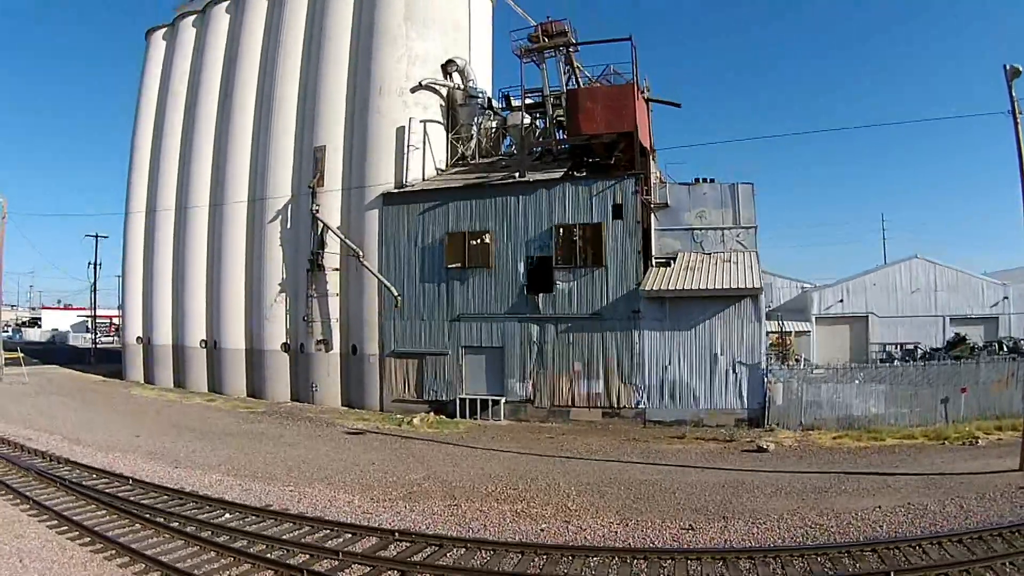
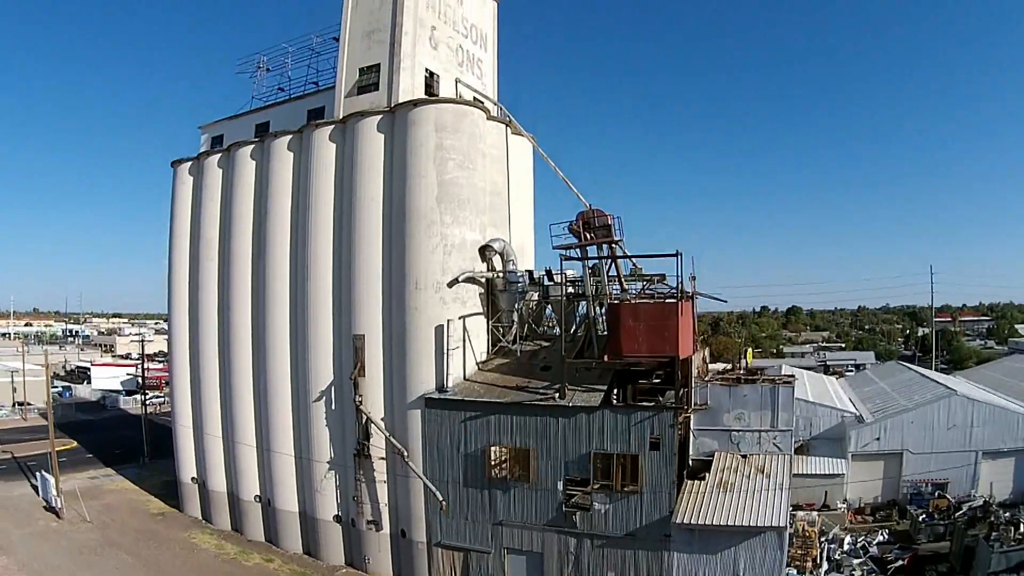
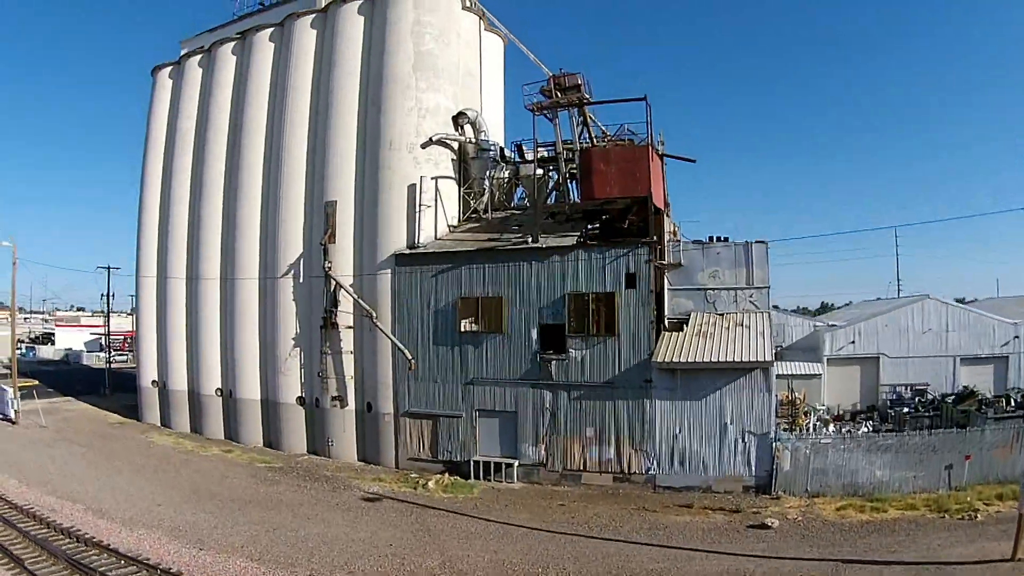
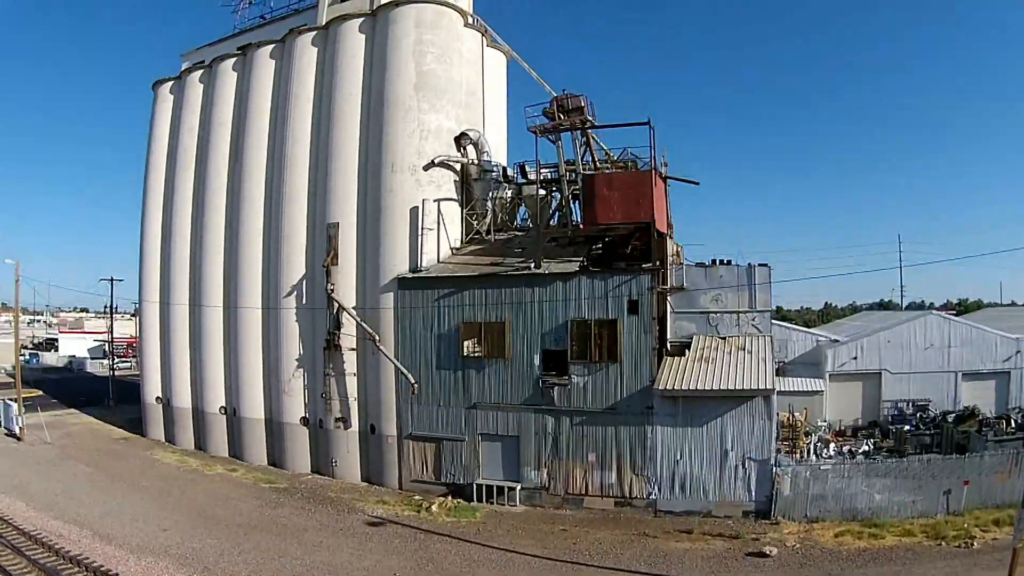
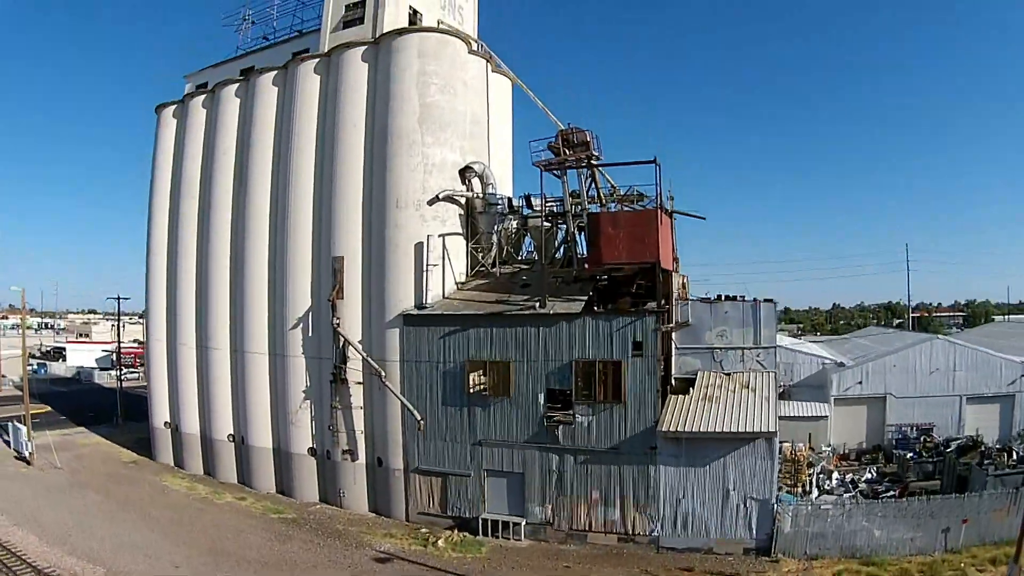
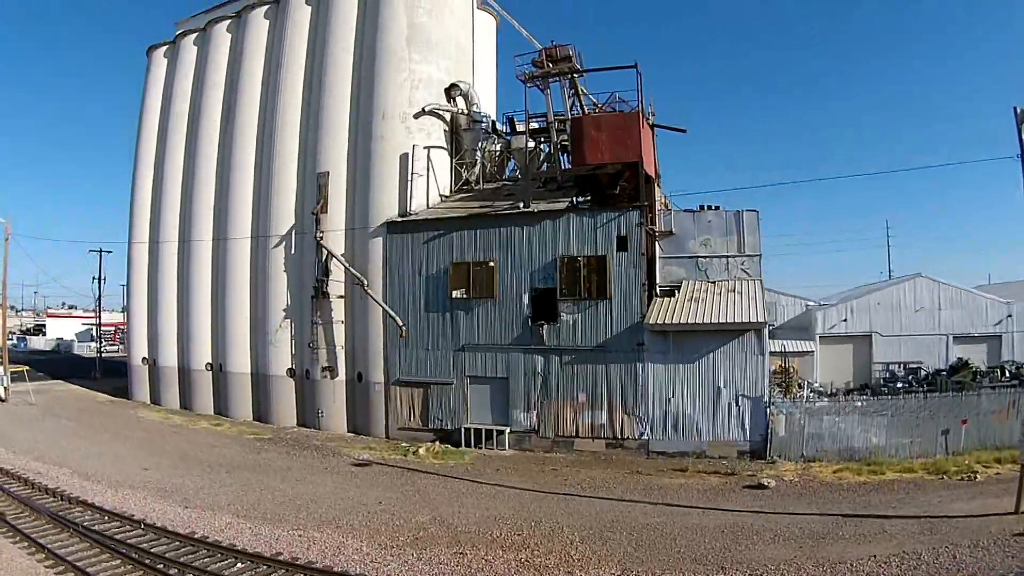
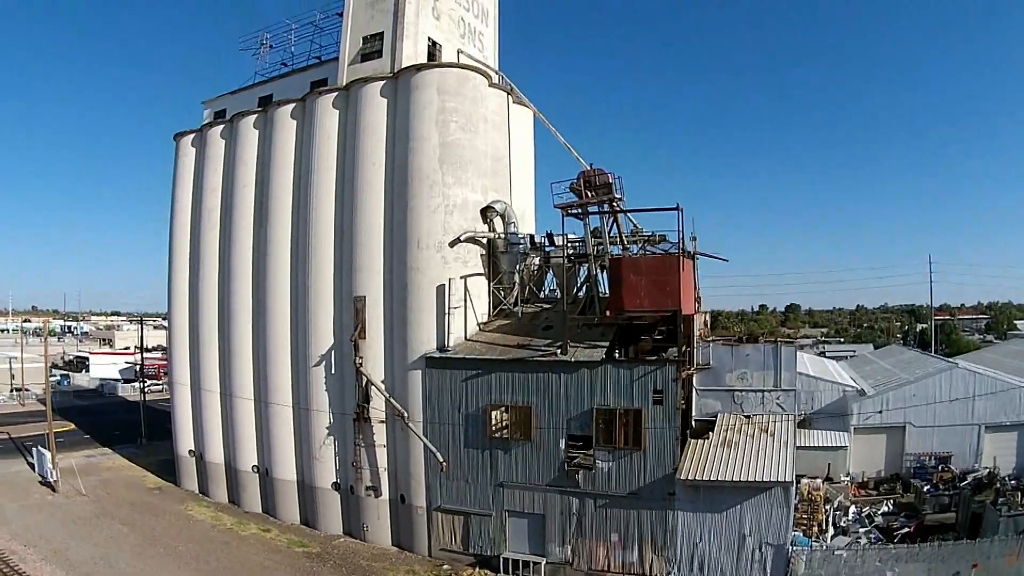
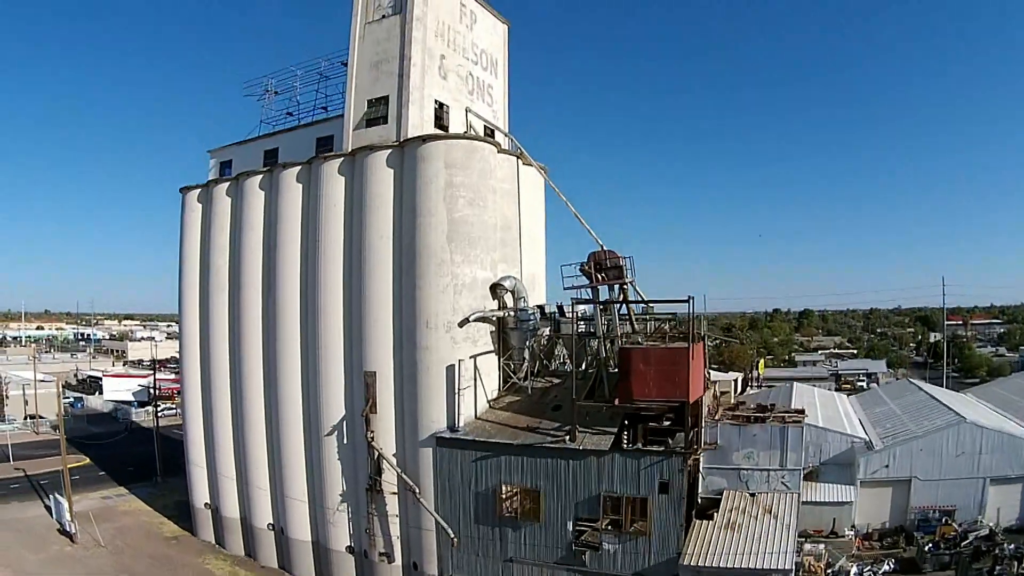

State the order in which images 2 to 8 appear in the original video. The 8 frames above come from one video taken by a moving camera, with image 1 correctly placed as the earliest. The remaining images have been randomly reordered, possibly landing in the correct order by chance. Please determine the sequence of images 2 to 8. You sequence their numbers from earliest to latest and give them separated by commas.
6, 3, 4, 5, 7, 2, 8
